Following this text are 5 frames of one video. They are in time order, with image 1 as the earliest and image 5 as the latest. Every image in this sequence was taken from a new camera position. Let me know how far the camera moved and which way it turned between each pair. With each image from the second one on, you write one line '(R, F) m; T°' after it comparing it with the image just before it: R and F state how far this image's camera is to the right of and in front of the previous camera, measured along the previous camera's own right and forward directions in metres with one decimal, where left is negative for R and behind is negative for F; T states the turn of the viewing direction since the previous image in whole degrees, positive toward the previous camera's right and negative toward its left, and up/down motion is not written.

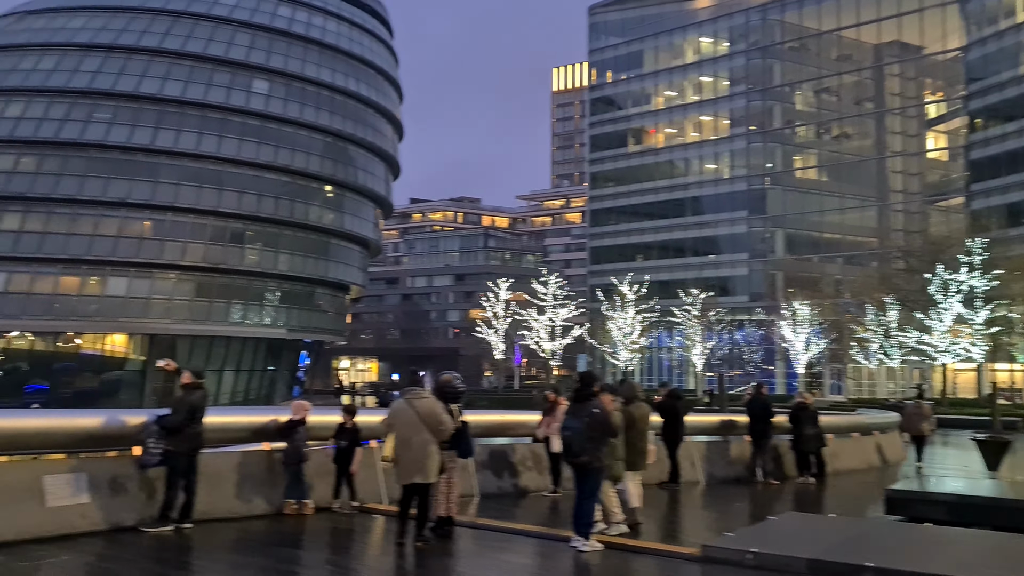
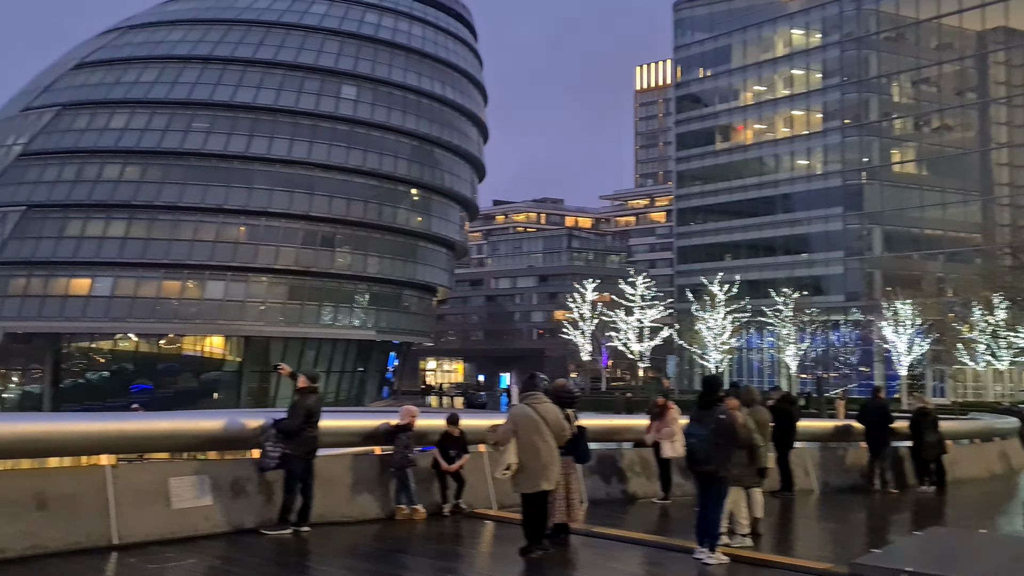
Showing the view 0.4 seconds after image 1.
(-0.4, +0.3) m; -6°
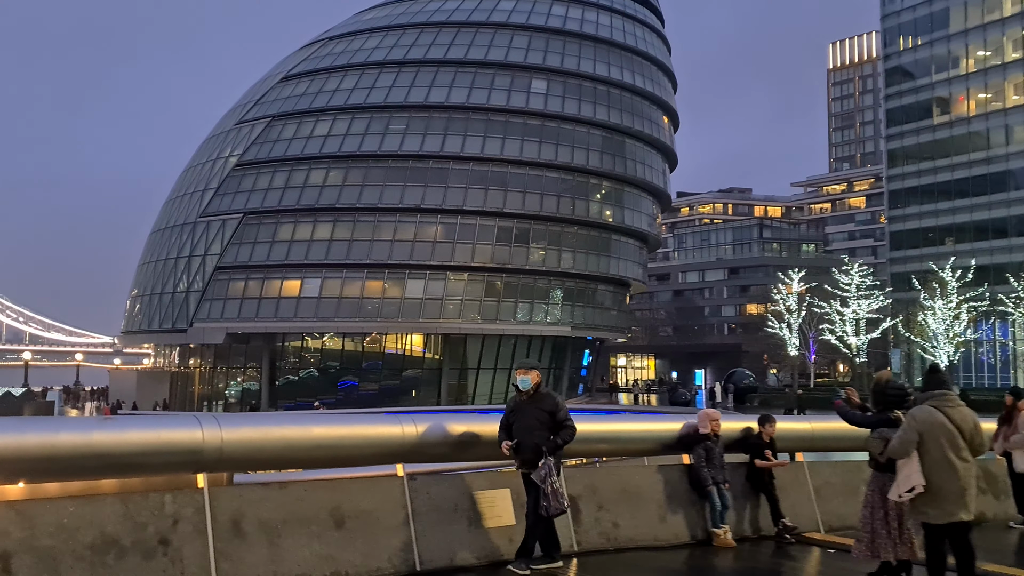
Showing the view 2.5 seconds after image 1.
(-1.5, +1.5) m; -12°
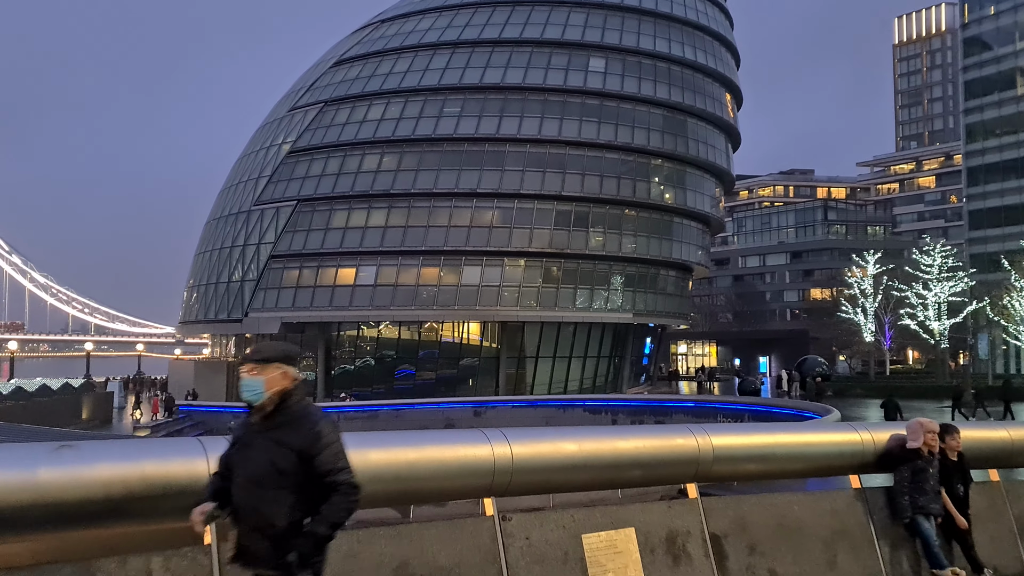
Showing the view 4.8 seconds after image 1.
(-0.4, +1.6) m; -4°
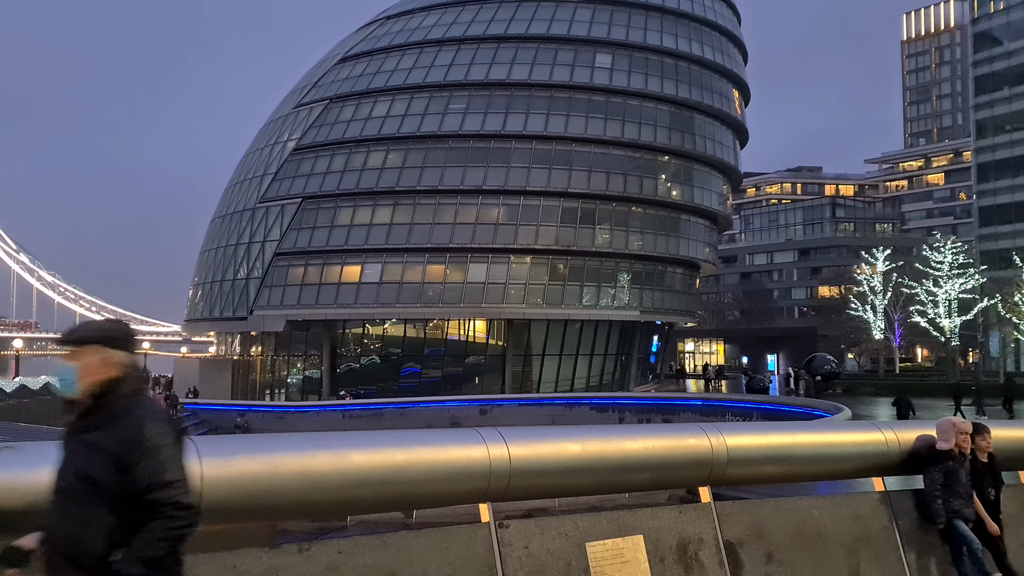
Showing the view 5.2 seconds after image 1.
(0.0, +0.3) m; 0°
